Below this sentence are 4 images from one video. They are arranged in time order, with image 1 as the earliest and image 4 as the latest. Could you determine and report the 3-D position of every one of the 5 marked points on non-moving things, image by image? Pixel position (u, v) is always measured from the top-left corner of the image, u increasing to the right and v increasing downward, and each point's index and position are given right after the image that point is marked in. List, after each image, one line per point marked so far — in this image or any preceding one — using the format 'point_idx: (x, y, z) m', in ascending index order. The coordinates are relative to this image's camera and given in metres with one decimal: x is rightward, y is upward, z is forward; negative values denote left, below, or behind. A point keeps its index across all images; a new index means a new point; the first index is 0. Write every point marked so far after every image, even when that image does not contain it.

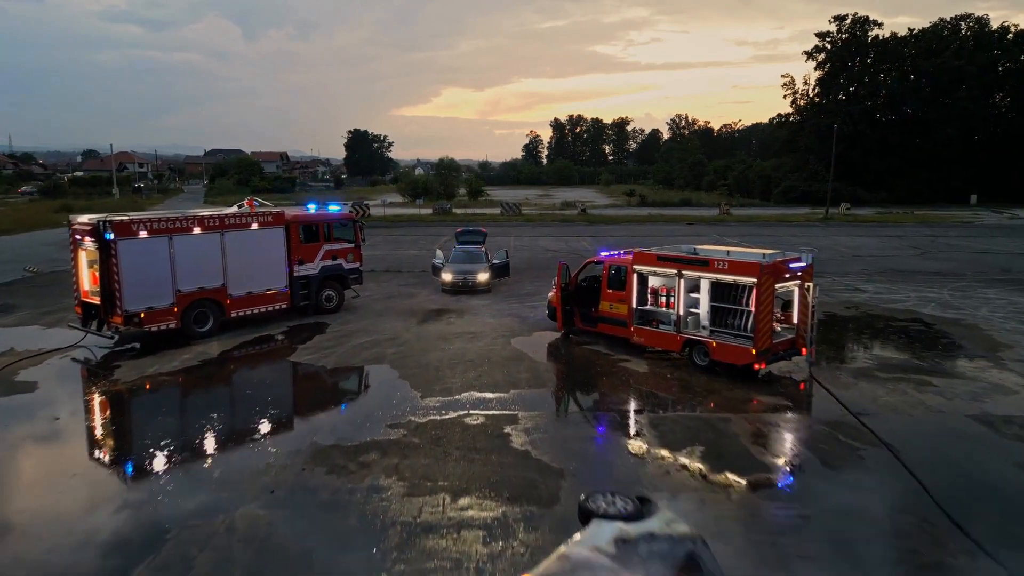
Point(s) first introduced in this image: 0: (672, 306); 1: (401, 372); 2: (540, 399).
0: (+2.6, -0.3, +12.0) m
1: (-1.7, -1.3, +11.7) m
2: (+0.4, -1.5, +10.3) m
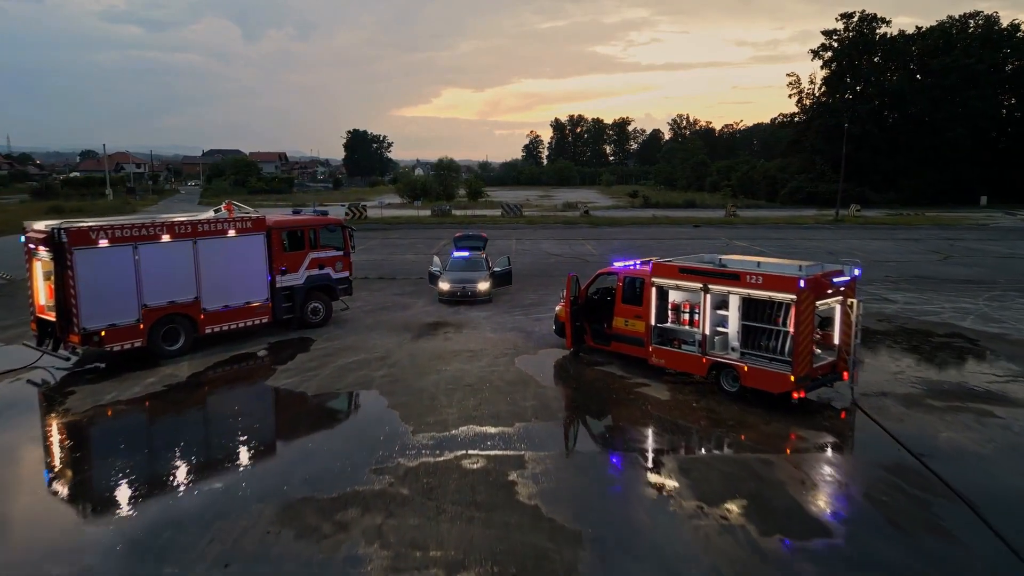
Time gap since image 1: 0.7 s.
0: (+2.6, -0.5, +10.6) m
1: (-1.7, -1.5, +10.3) m
2: (+0.4, -1.8, +9.0) m
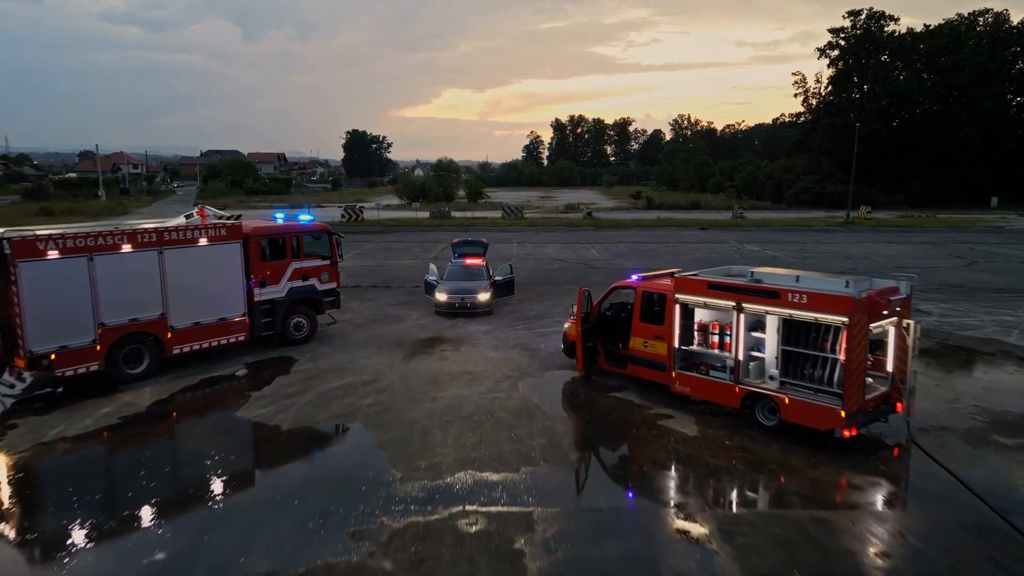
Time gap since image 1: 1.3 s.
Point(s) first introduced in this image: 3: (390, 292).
0: (+2.7, -0.7, +9.3) m
1: (-1.6, -1.8, +9.0) m
2: (+0.5, -2.0, +7.7) m
3: (-3.1, -0.1, +18.9) m
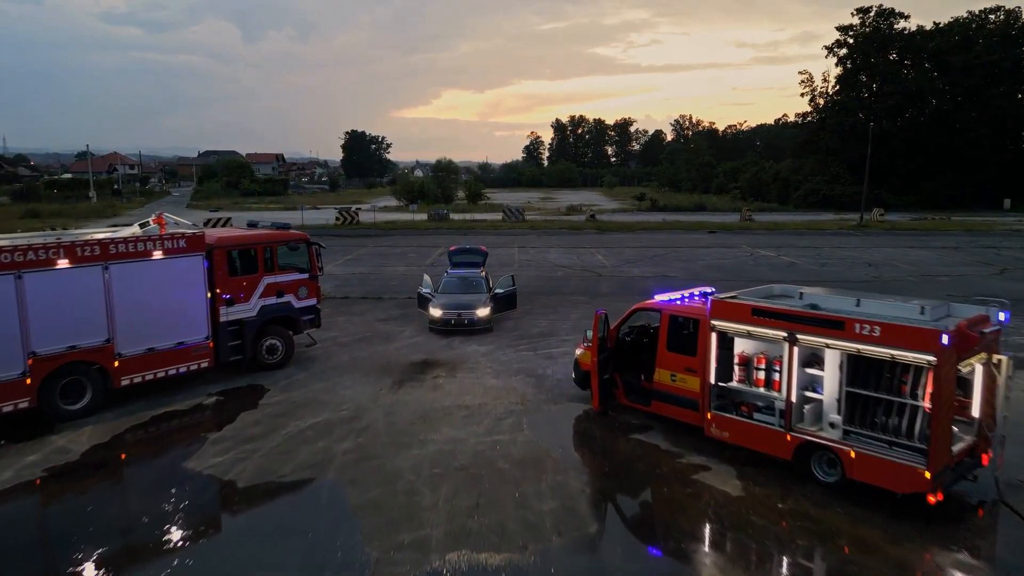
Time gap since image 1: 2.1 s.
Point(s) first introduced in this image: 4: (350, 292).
0: (+2.7, -1.0, +7.7) m
1: (-1.6, -2.0, +7.4) m
2: (+0.5, -2.3, +6.1) m
3: (-3.1, -0.4, +17.3) m
4: (-4.2, -0.1, +19.4) m
